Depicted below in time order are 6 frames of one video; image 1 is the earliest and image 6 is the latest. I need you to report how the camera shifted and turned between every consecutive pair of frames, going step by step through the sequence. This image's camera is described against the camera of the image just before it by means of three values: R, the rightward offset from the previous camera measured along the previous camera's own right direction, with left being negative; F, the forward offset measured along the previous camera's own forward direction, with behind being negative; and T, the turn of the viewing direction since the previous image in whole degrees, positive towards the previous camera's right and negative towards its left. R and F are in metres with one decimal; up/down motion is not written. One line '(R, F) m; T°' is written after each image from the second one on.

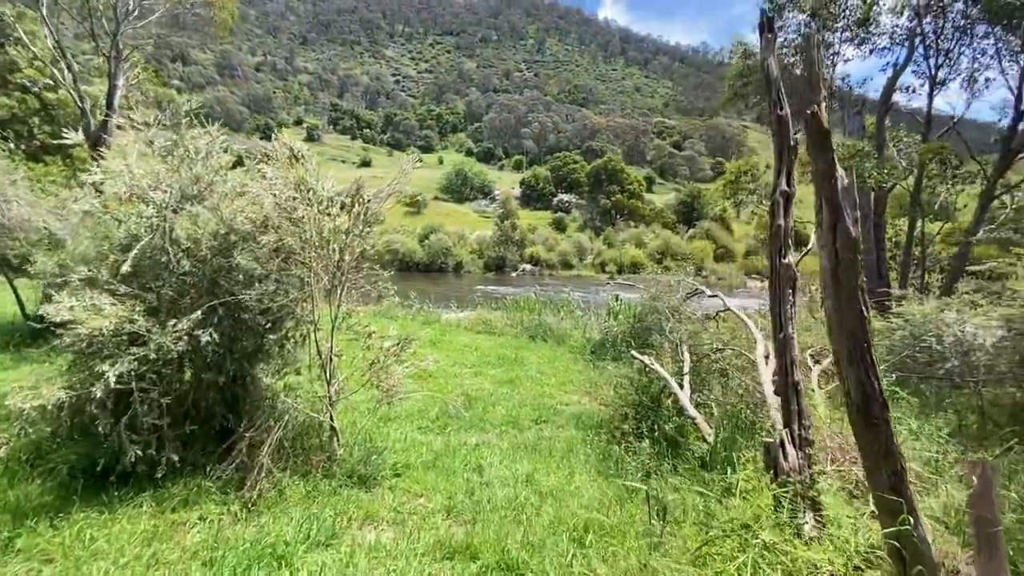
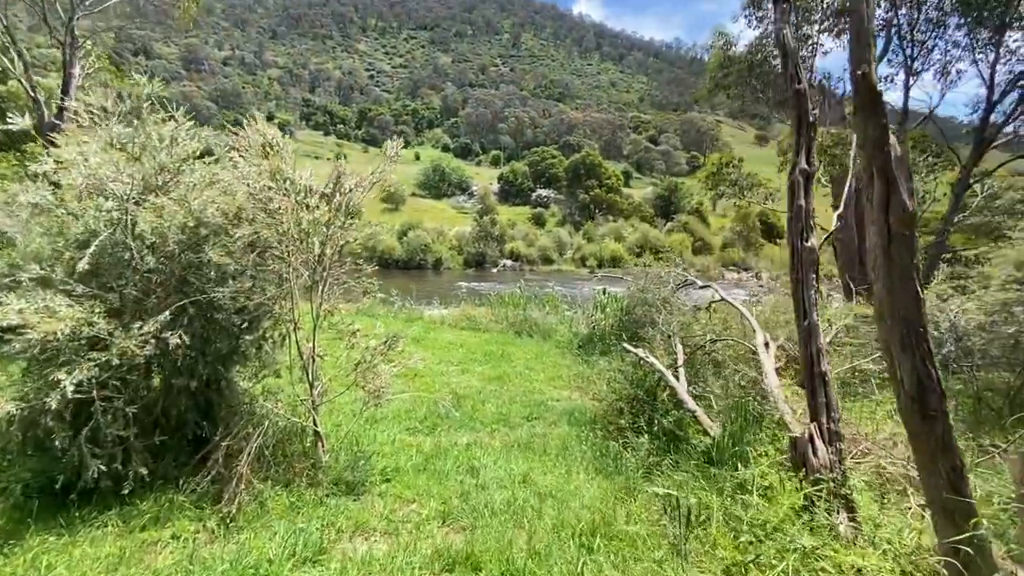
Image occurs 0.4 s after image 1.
(-0.1, +0.2) m; +2°
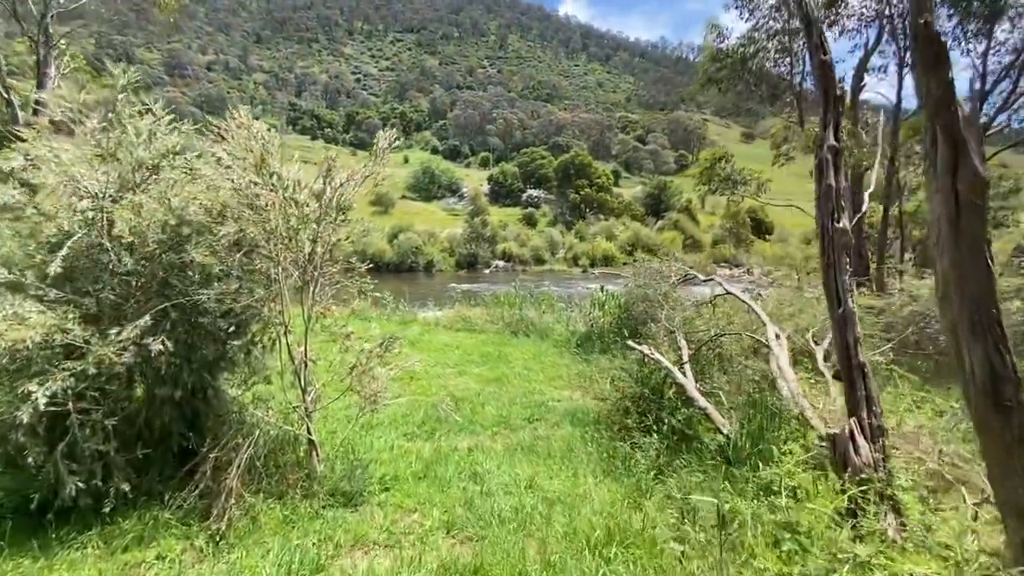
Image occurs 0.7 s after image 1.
(-0.1, +0.2) m; +1°
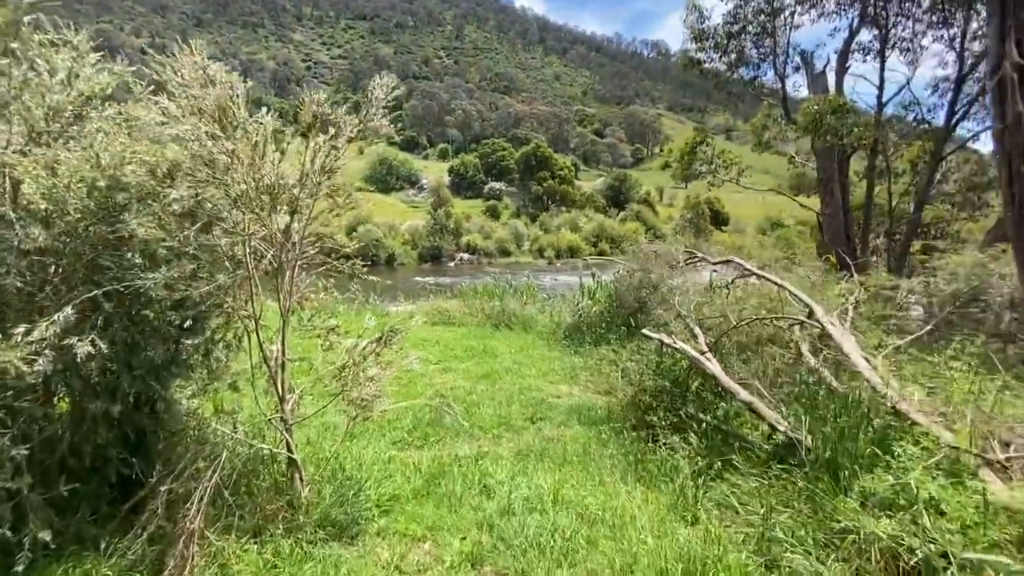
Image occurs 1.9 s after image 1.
(-0.5, +0.8) m; +5°
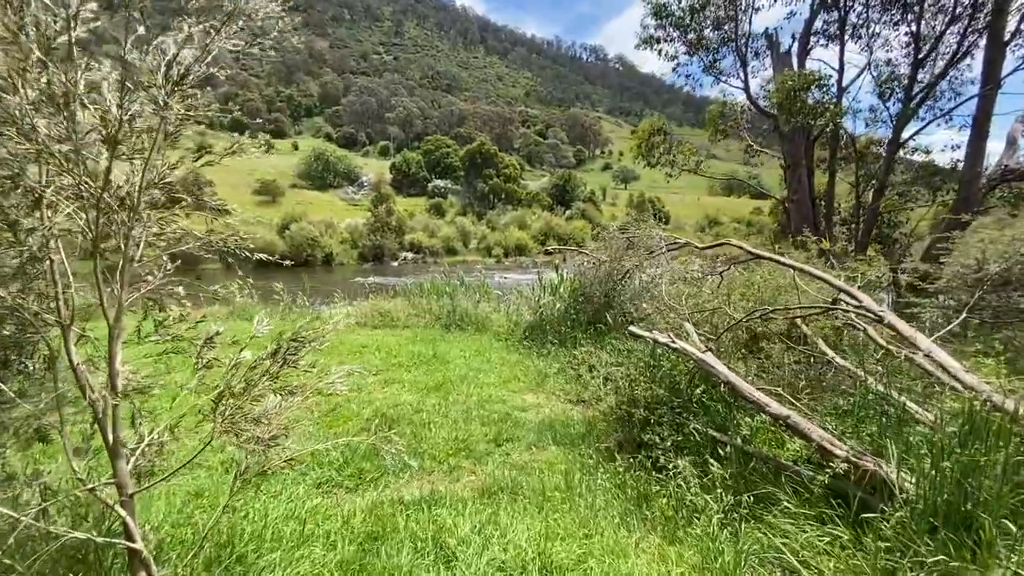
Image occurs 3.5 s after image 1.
(-0.1, +1.2) m; +6°
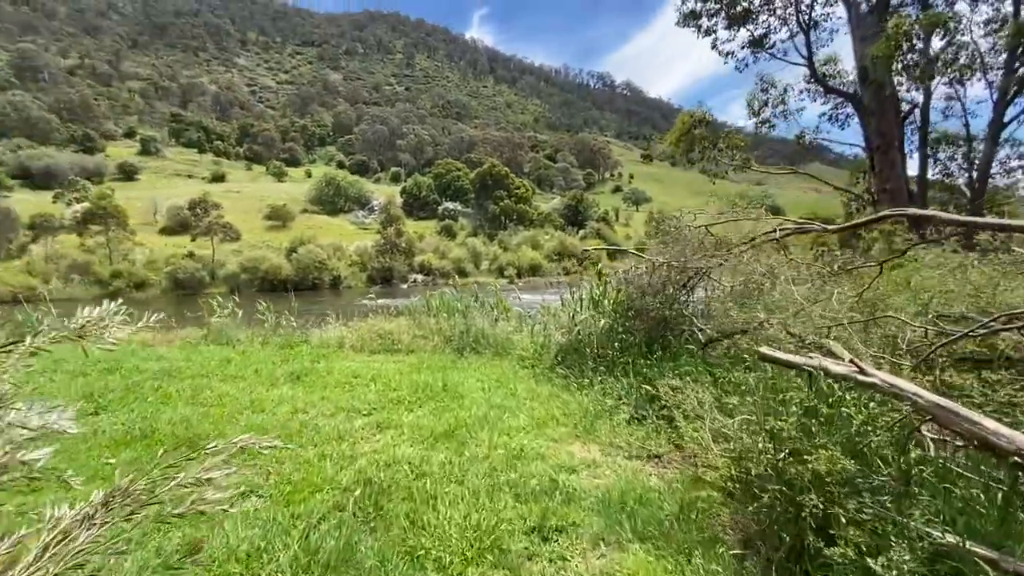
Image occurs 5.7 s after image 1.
(-0.3, +1.9) m; -1°
